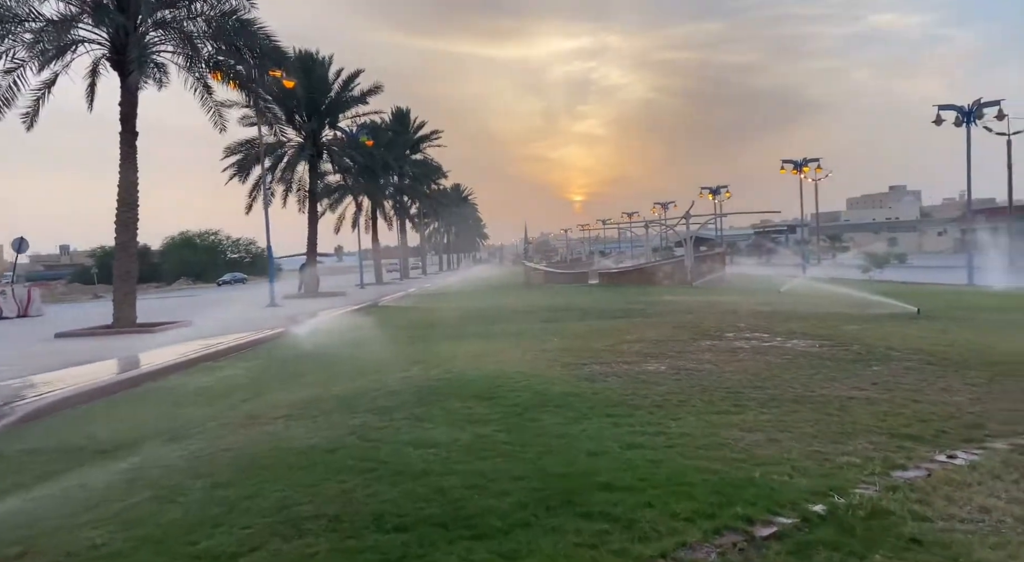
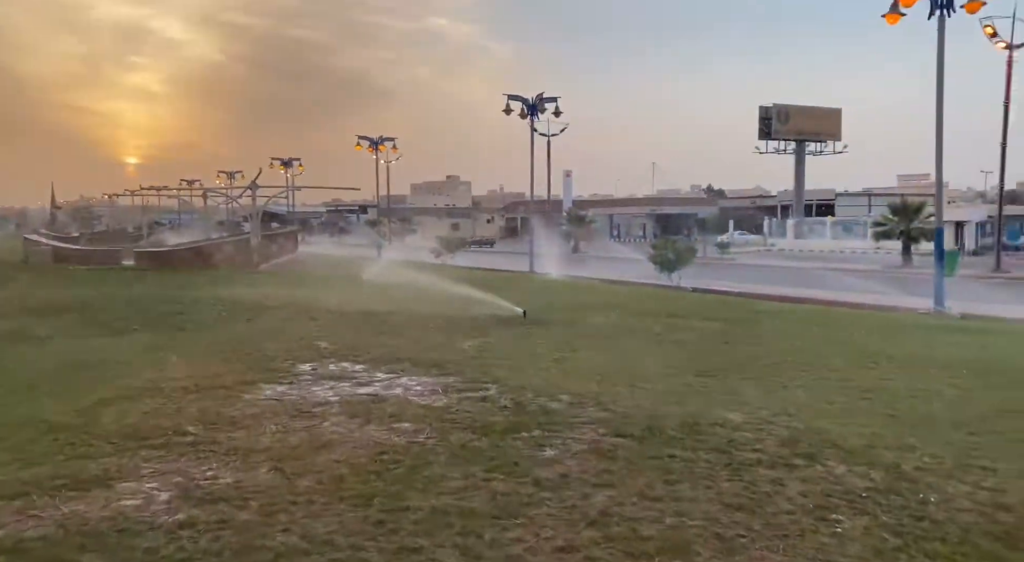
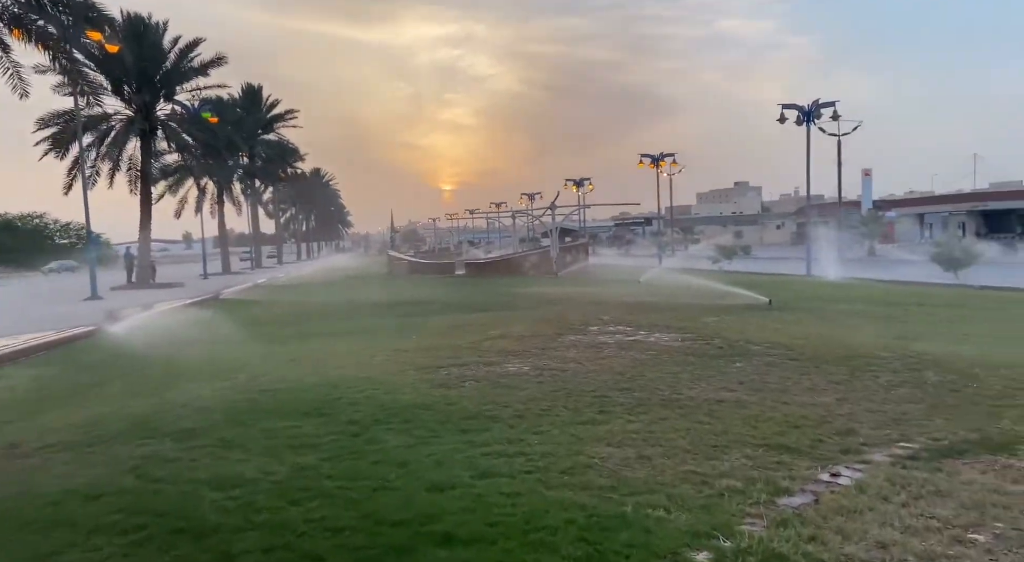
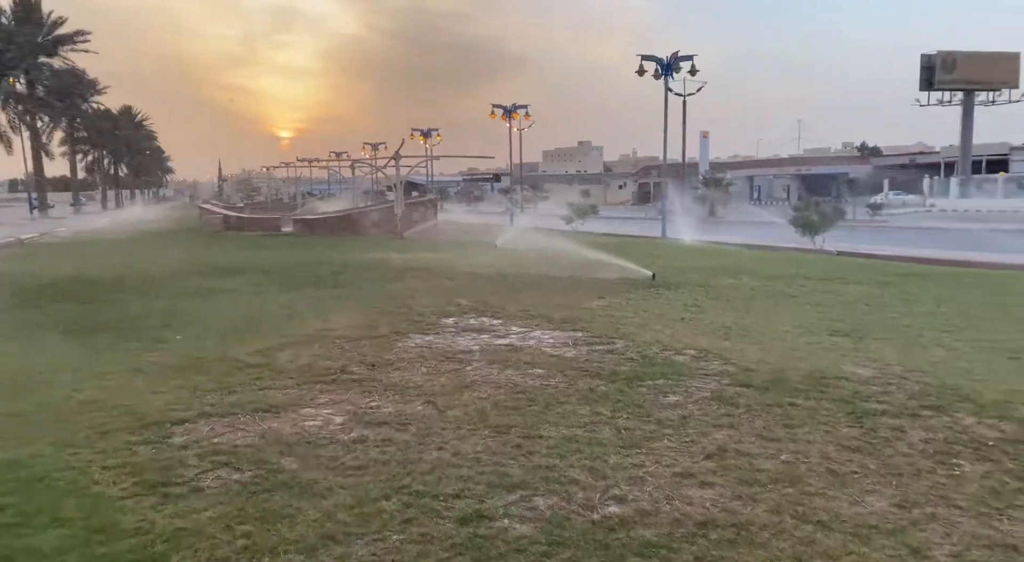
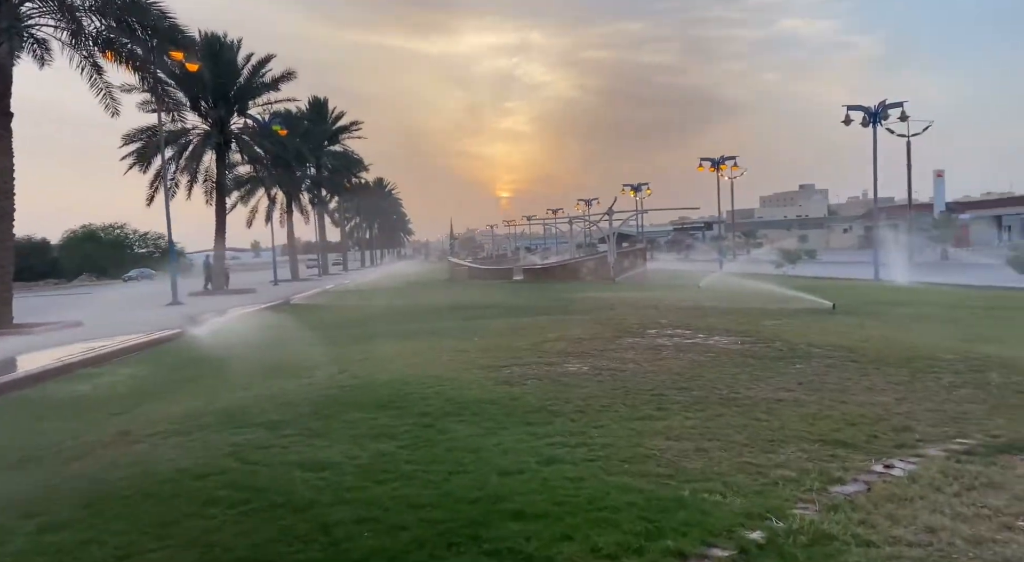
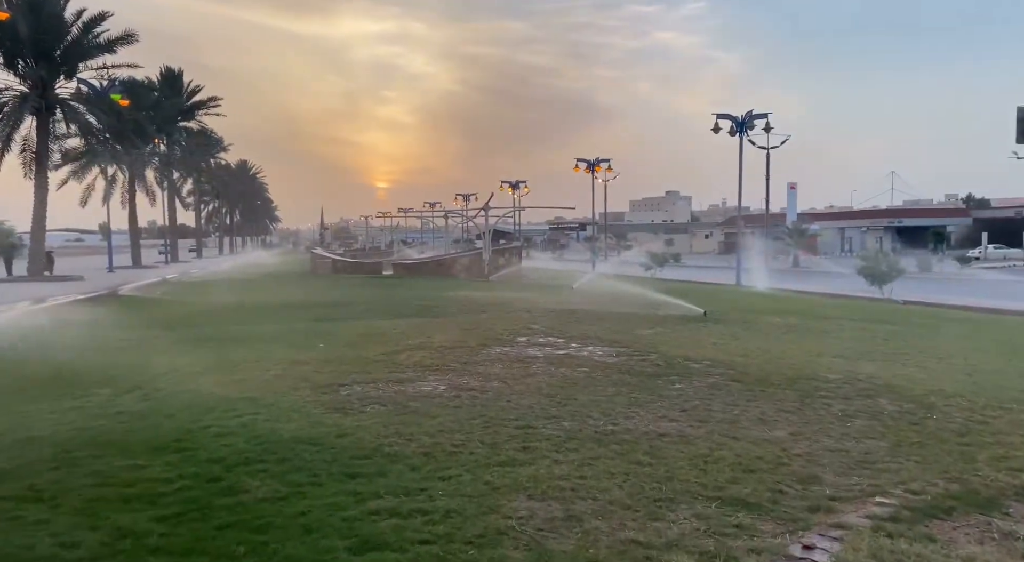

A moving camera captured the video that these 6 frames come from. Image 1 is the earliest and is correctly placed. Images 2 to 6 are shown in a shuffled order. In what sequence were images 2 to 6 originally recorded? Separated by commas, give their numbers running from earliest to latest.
5, 3, 6, 4, 2
